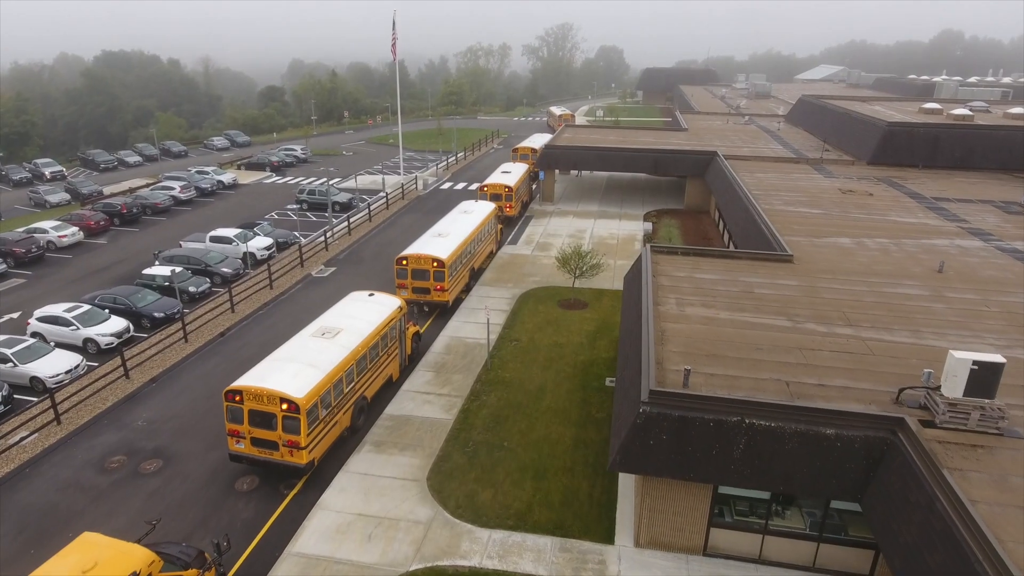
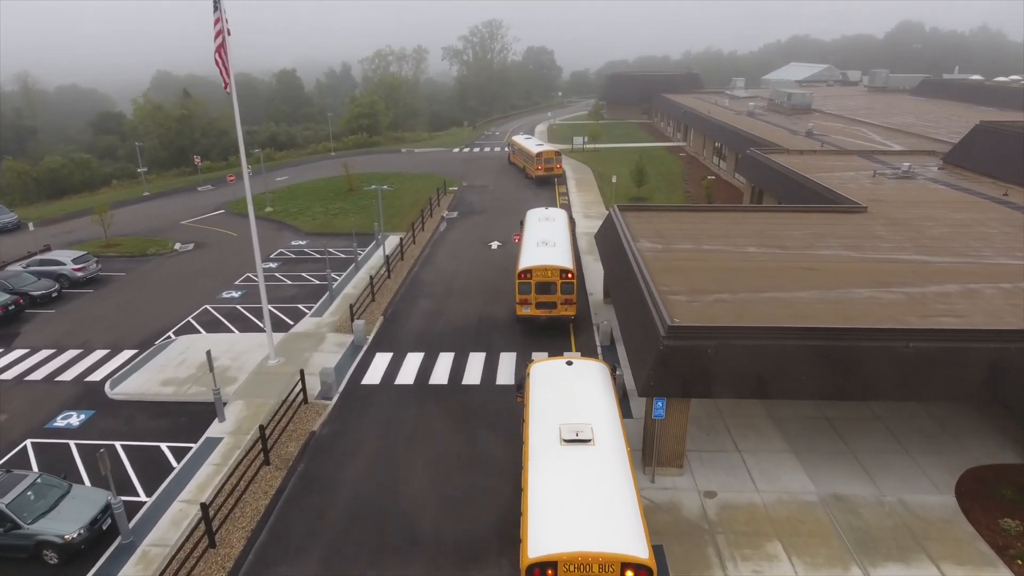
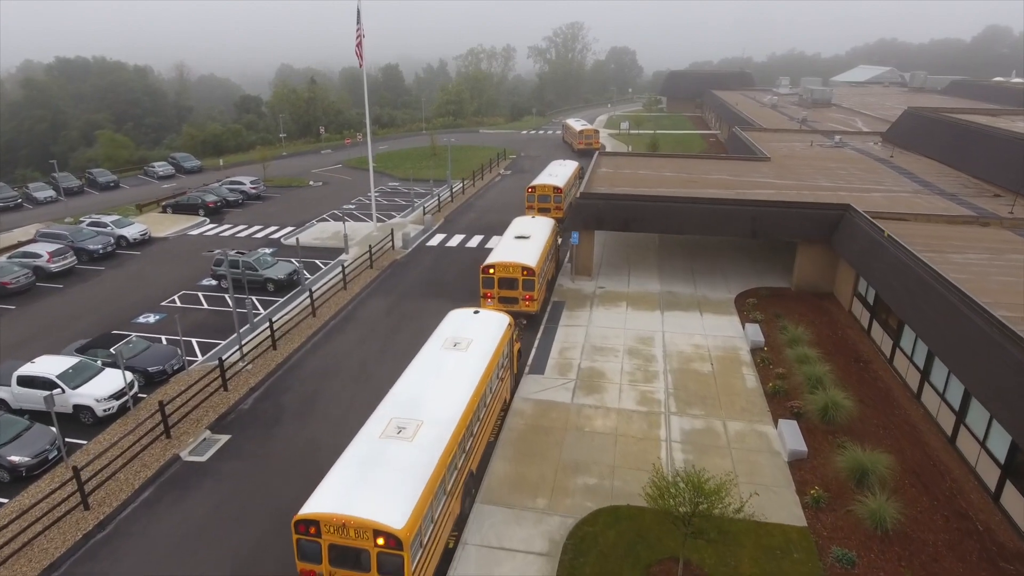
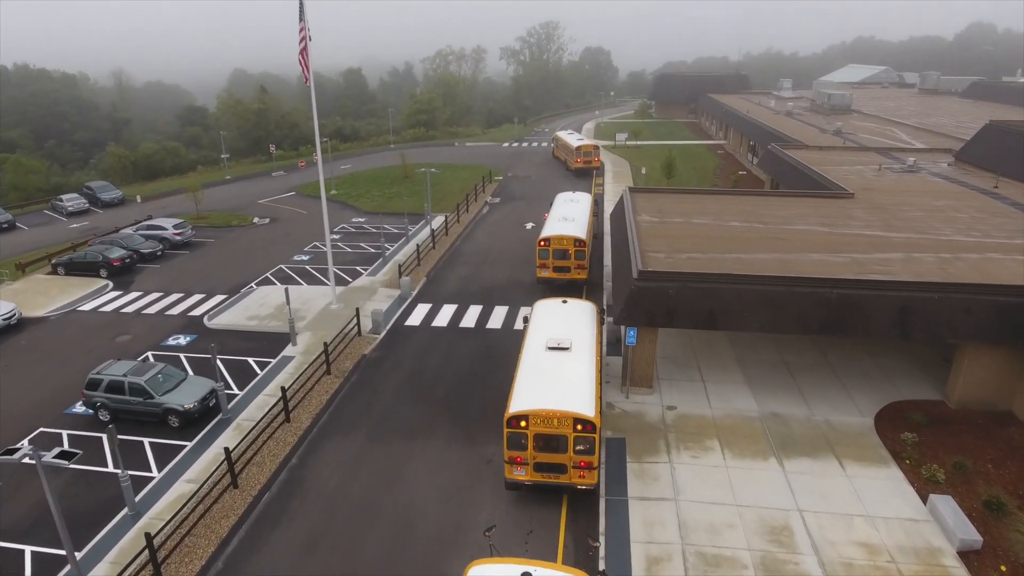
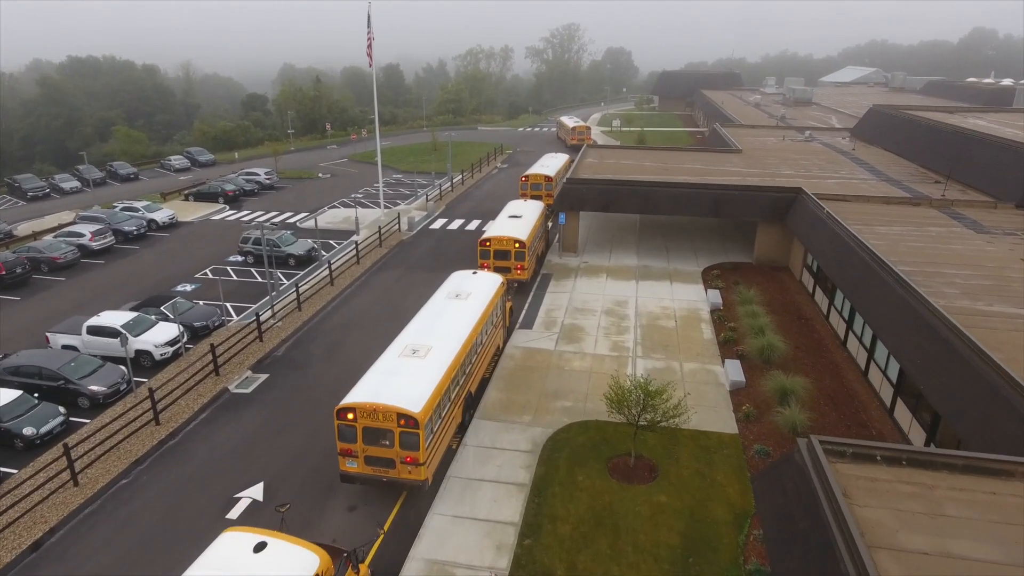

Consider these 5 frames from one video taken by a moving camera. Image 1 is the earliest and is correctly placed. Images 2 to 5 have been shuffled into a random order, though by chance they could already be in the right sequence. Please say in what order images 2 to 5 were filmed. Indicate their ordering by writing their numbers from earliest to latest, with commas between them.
5, 3, 4, 2
